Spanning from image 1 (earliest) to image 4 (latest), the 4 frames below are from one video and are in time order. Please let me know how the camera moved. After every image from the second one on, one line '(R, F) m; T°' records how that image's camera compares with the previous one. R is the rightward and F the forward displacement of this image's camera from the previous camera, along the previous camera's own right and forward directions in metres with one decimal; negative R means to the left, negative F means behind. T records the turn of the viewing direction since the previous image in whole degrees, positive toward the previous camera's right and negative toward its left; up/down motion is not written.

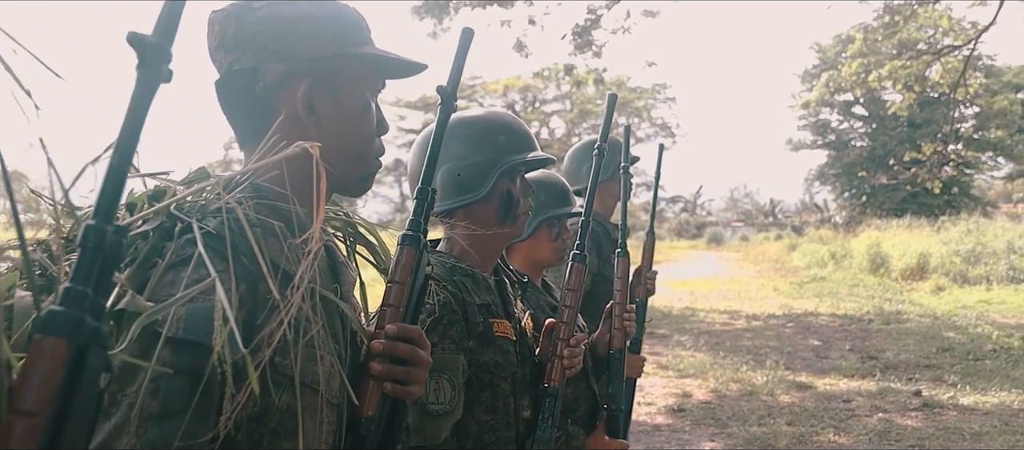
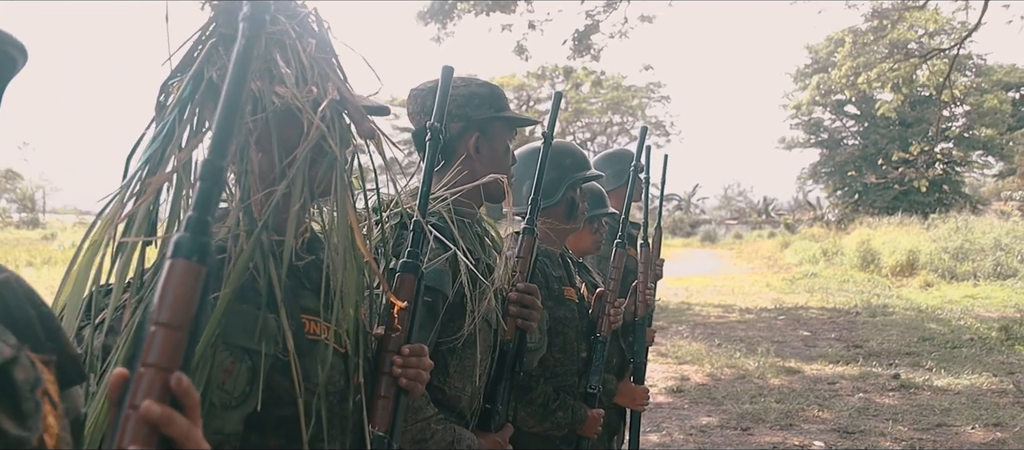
(-0.2, -1.0) m; 0°
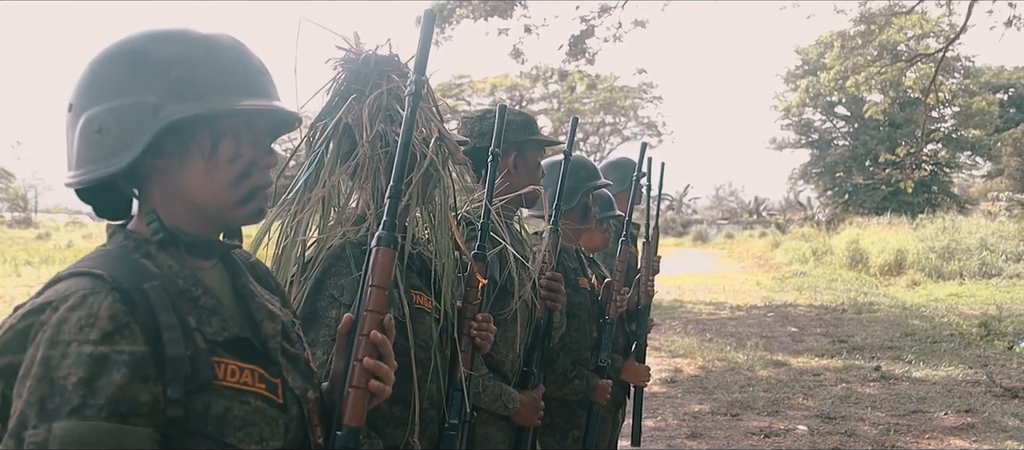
(-0.1, -0.7) m; 0°
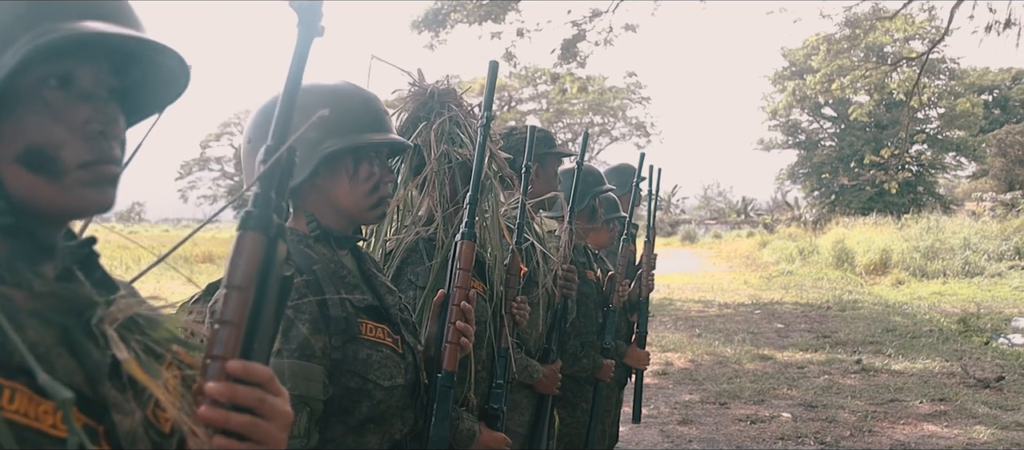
(-0.1, -0.6) m; +1°
